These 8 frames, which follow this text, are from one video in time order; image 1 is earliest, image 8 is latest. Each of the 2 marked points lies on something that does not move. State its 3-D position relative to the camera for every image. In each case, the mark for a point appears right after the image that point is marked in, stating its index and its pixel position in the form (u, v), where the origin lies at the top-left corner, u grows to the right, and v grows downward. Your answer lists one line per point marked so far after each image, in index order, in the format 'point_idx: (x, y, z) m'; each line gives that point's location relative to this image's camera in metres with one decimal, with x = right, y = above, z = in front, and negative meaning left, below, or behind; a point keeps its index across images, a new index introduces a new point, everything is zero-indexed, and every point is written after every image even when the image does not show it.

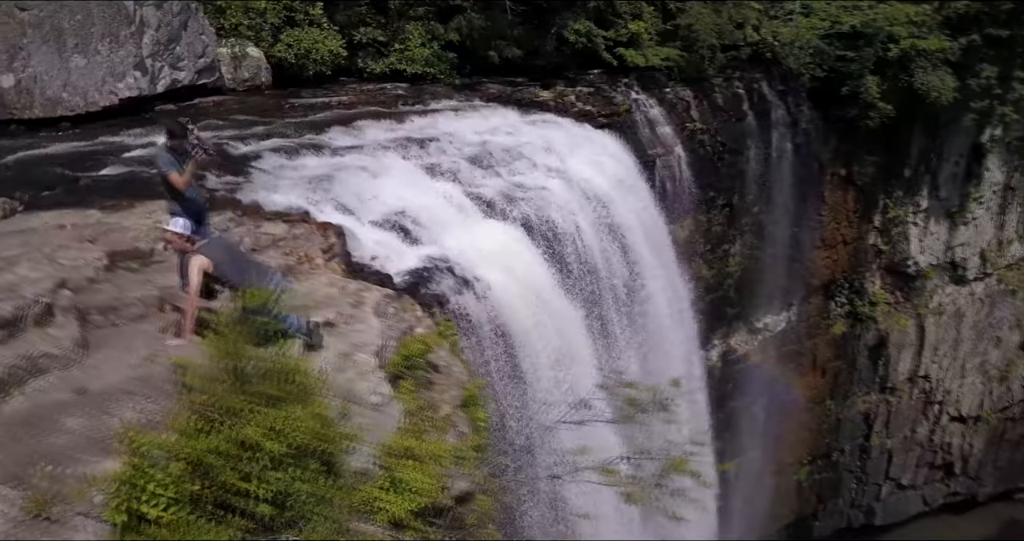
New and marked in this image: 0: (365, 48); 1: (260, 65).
0: (-1.6, +2.5, +8.8) m
1: (-2.5, +2.1, +7.8) m
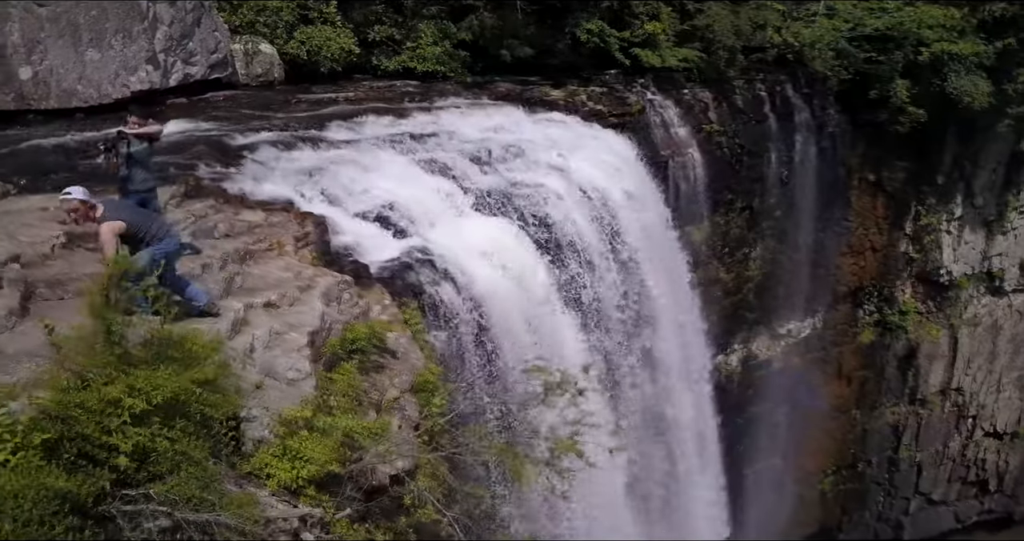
0: (-1.5, +2.6, +9.0) m
1: (-2.5, +2.2, +8.1) m
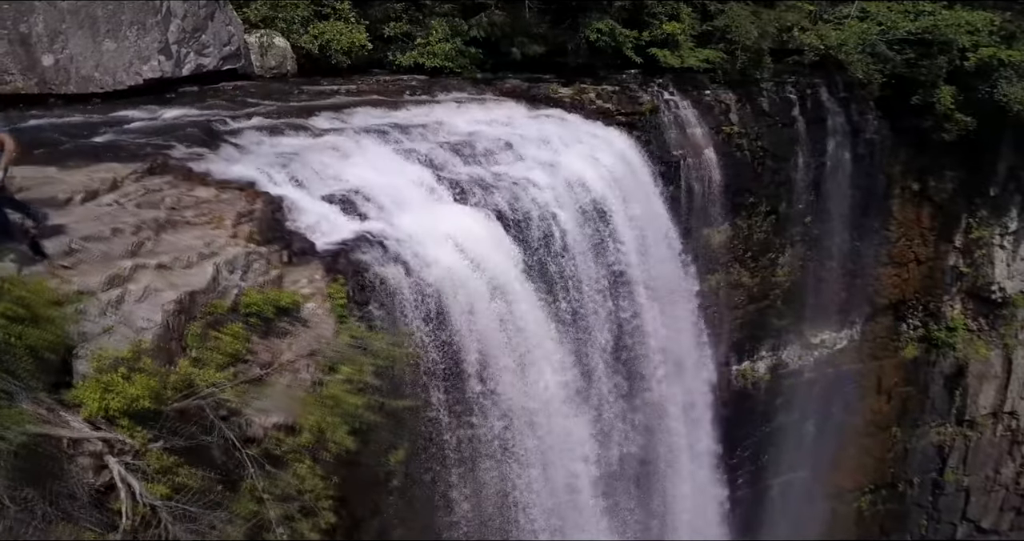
0: (-1.4, +2.7, +9.3) m
1: (-2.5, +2.4, +8.5) m
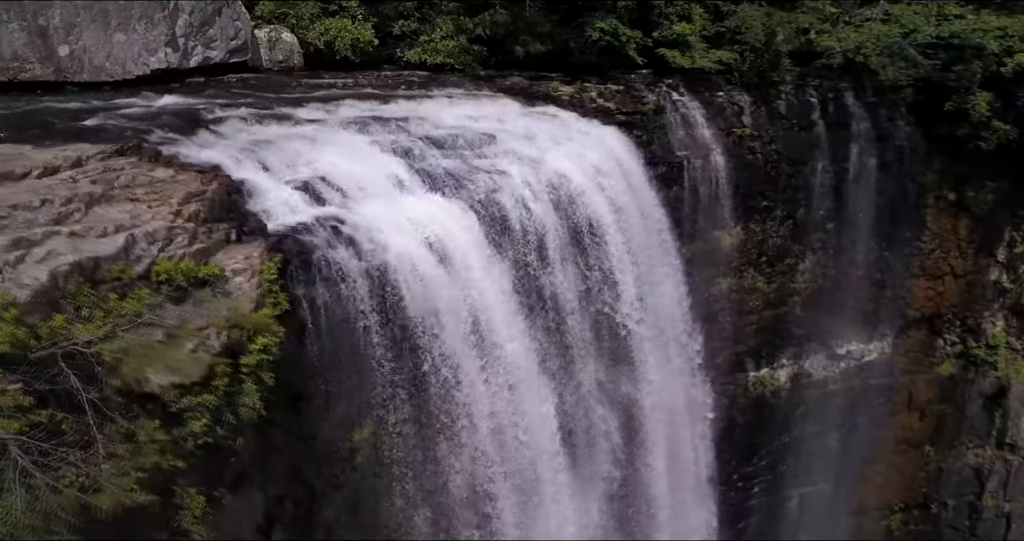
0: (-1.4, +2.9, +9.7) m
1: (-2.5, +2.6, +9.0) m
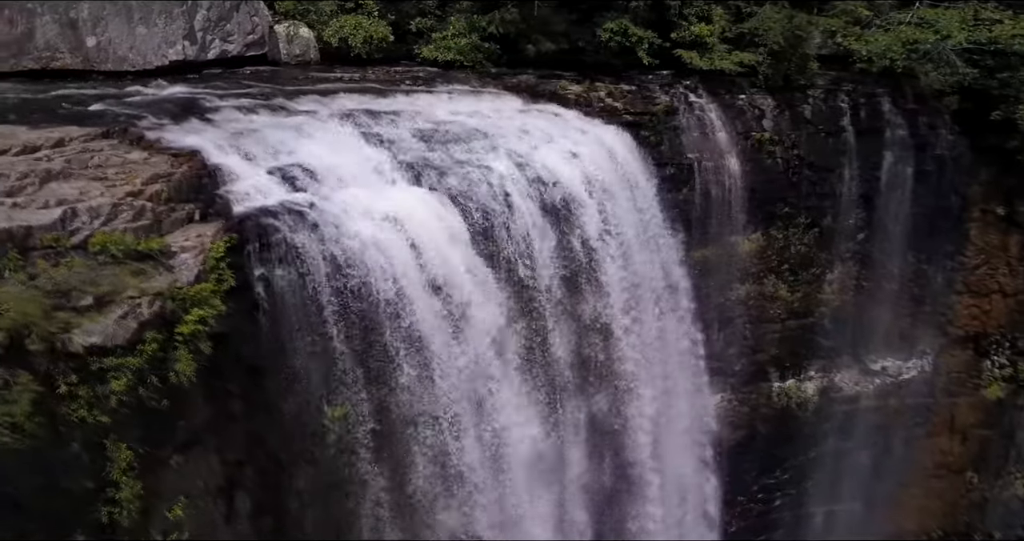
0: (-1.2, +3.0, +10.0) m
1: (-2.5, +2.8, +9.4) m
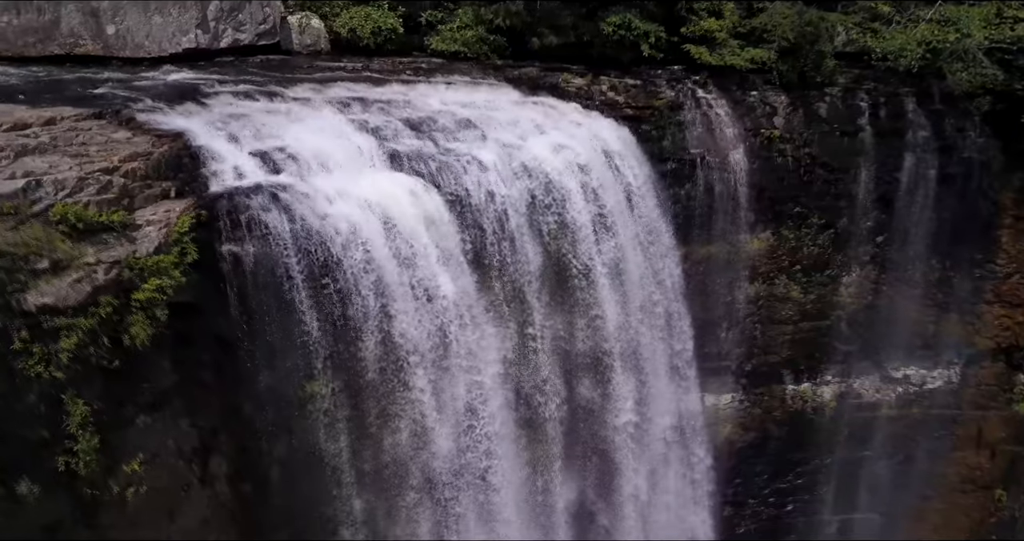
0: (-1.1, +3.2, +10.2) m
1: (-2.4, +3.0, +9.8) m
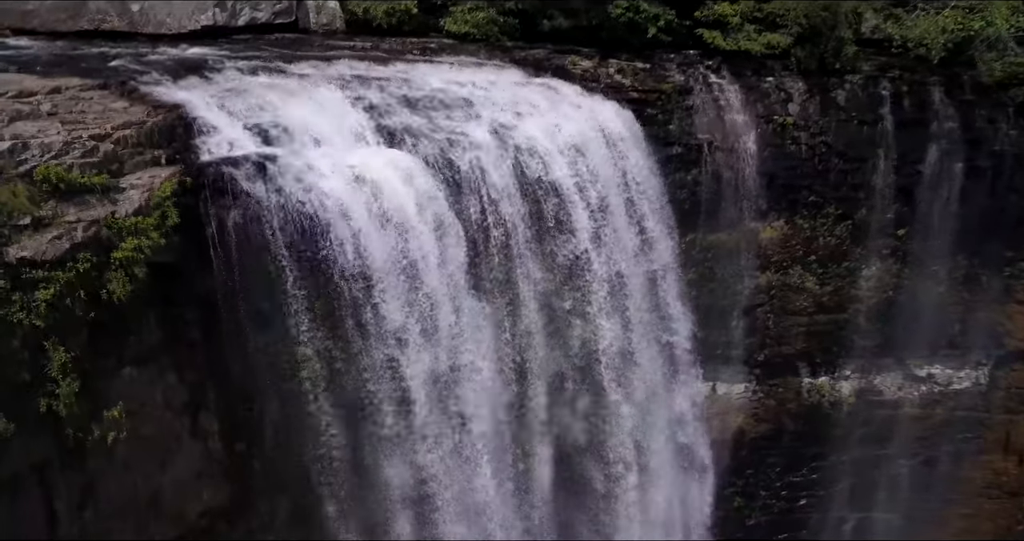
0: (-0.9, +3.5, +10.4) m
1: (-2.3, +3.3, +10.1) m
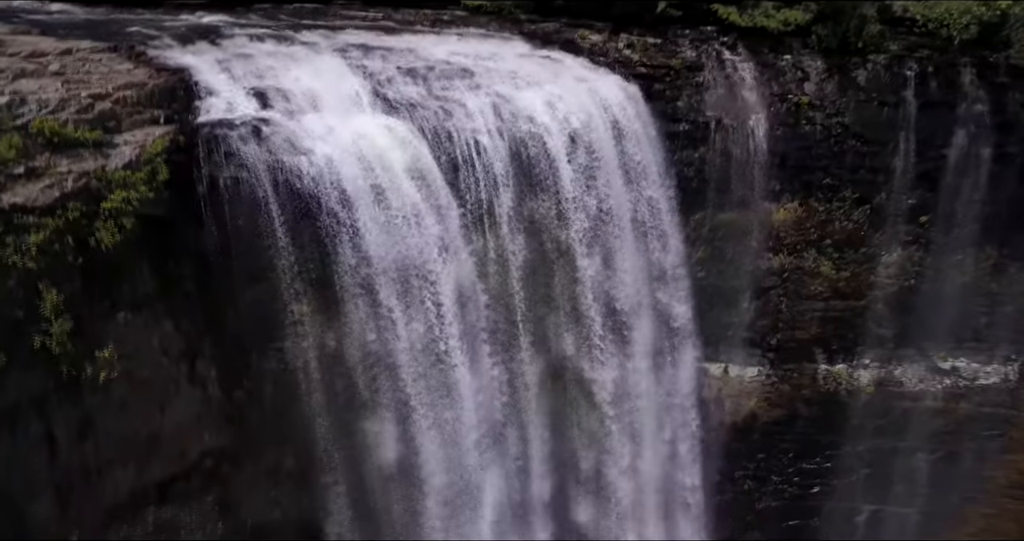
0: (-0.7, +3.9, +10.6) m
1: (-2.1, +3.8, +10.4) m
